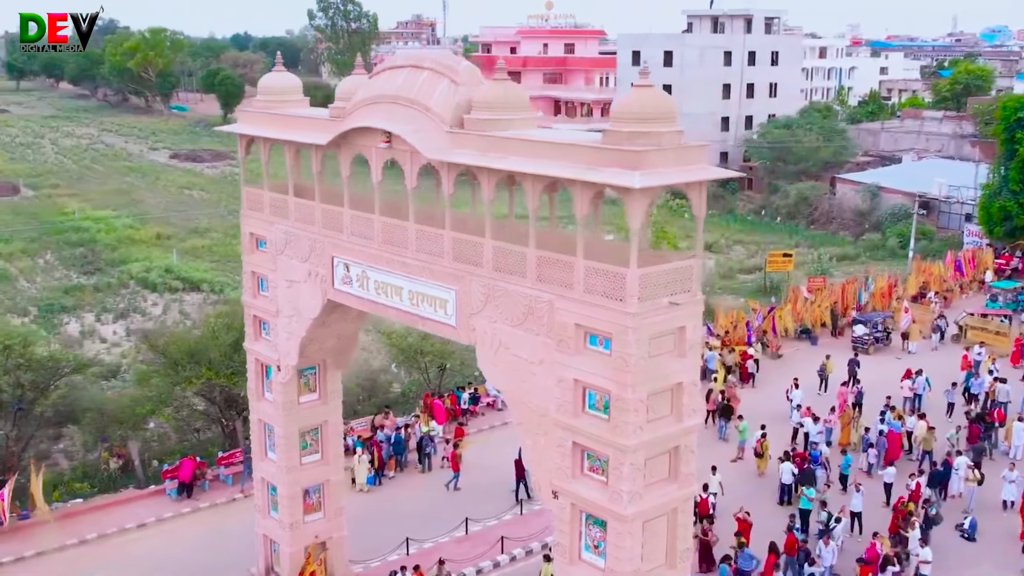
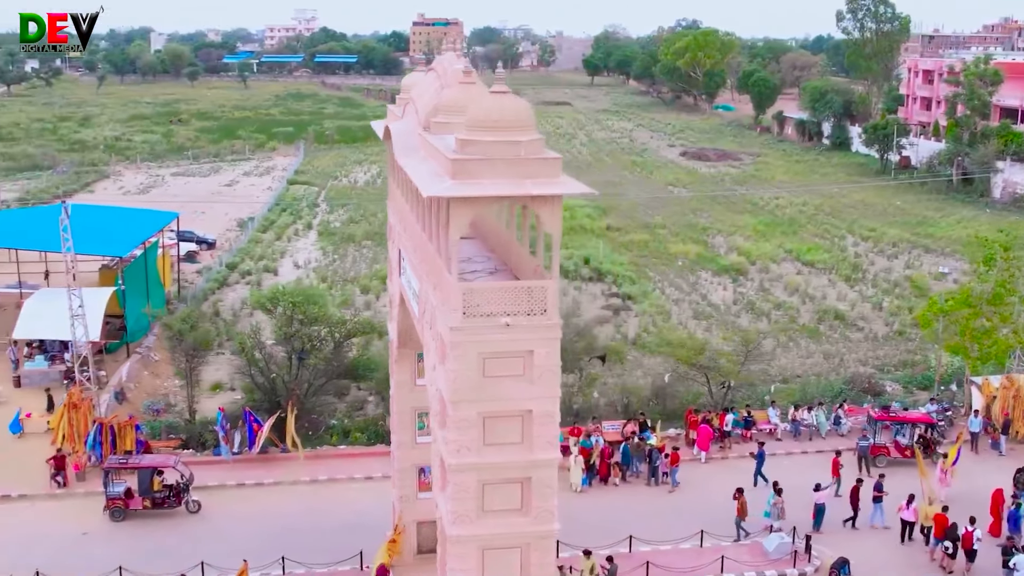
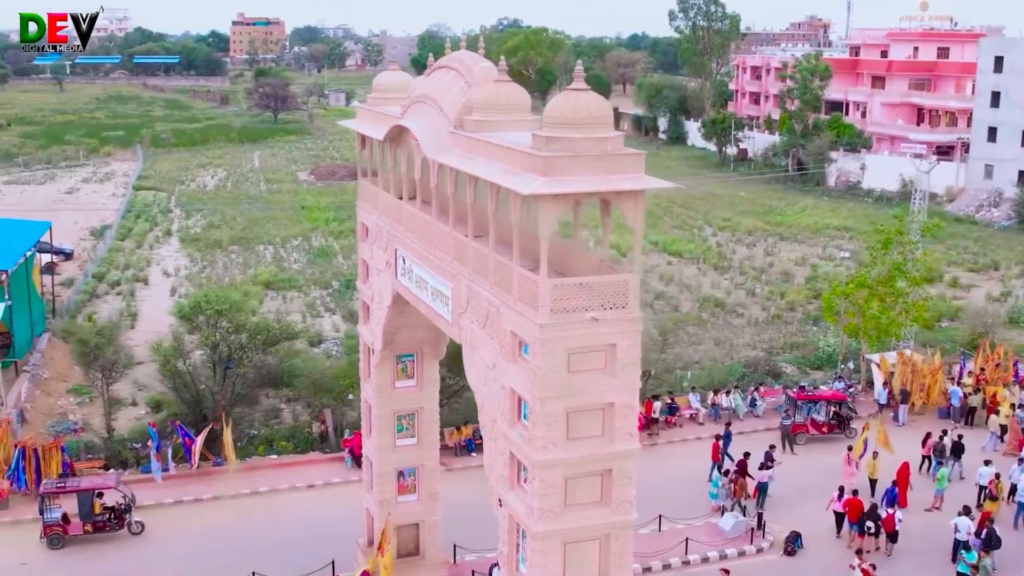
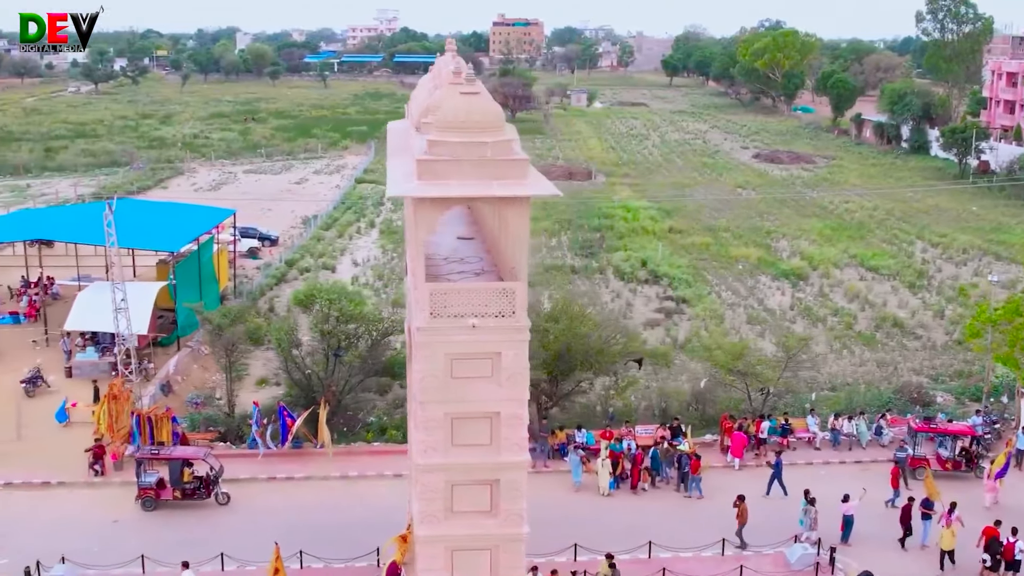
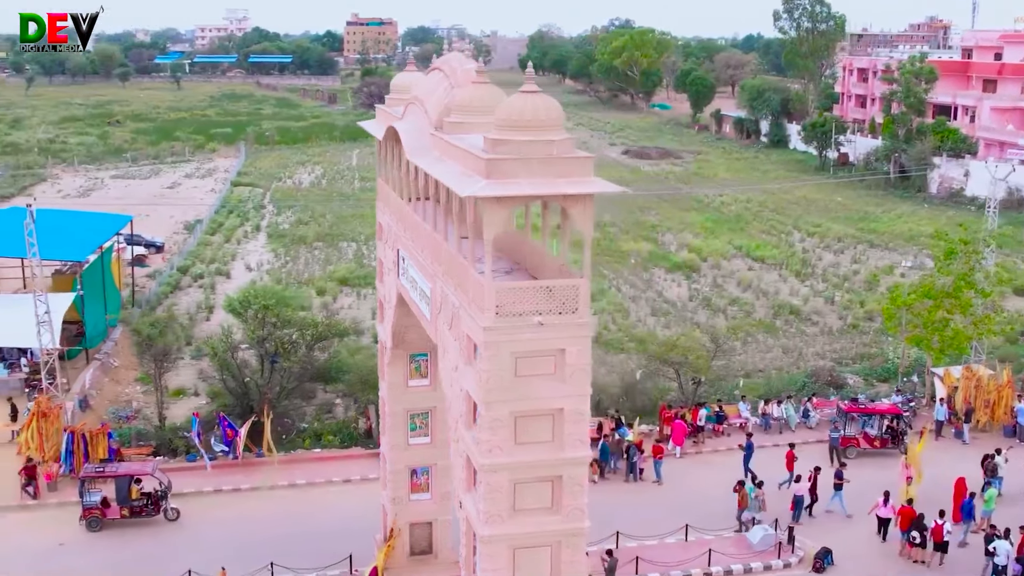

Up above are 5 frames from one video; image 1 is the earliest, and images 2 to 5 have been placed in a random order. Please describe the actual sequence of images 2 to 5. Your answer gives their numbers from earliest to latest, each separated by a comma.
3, 5, 2, 4
